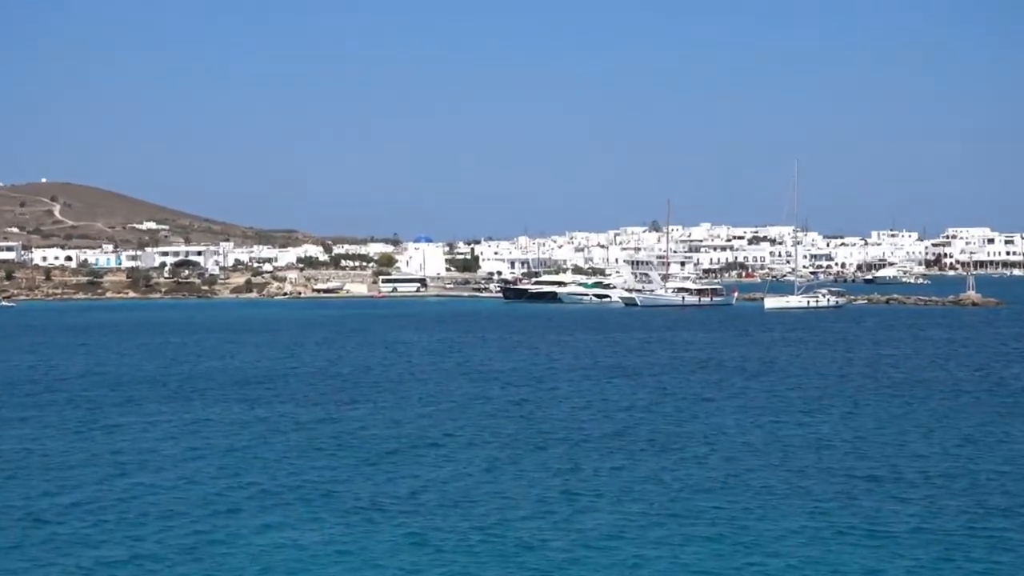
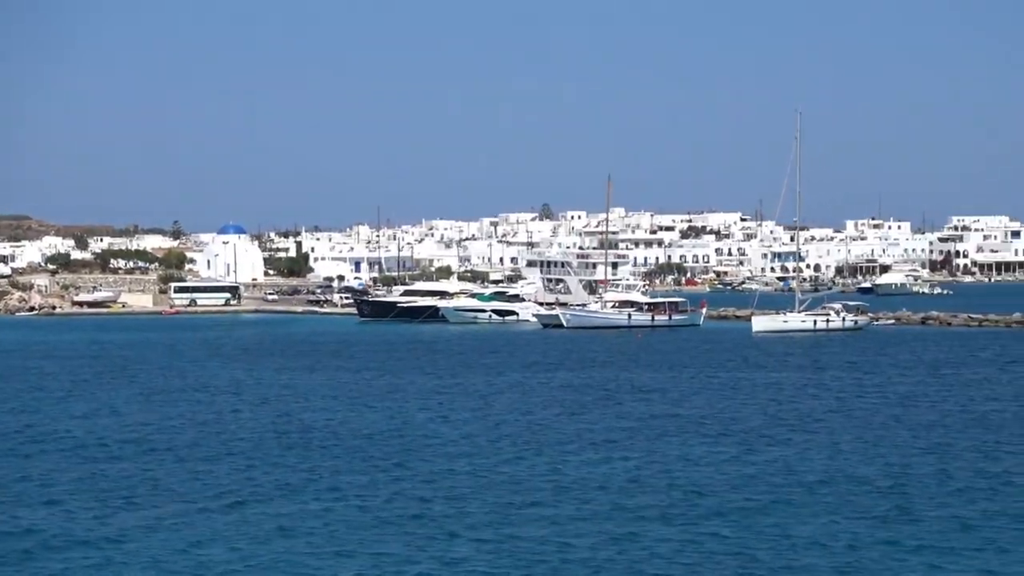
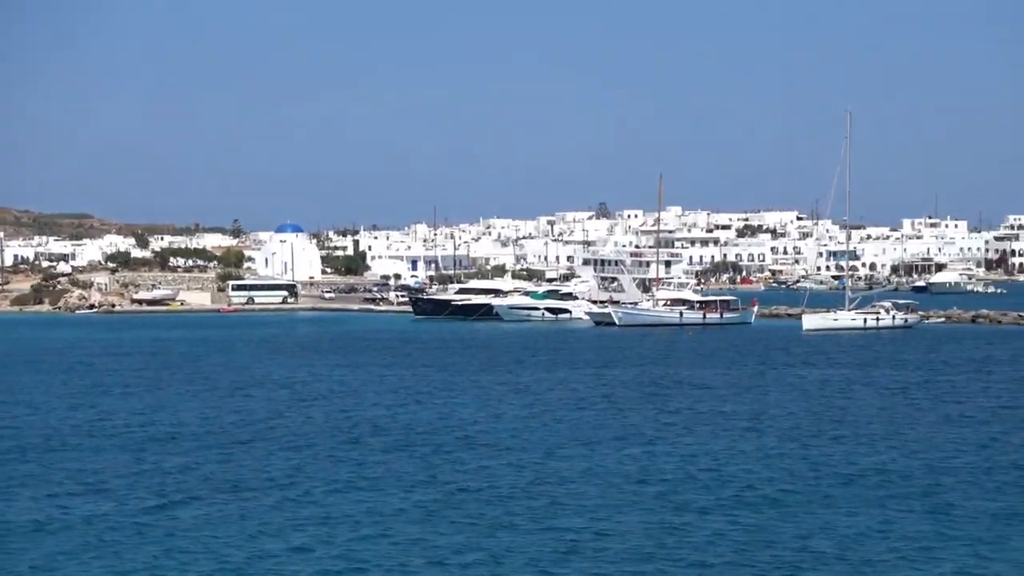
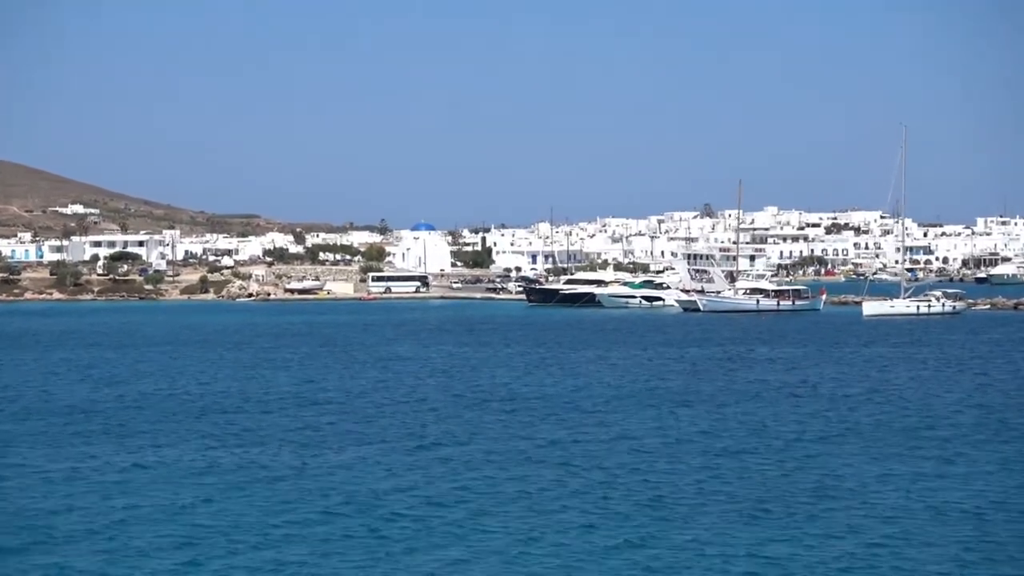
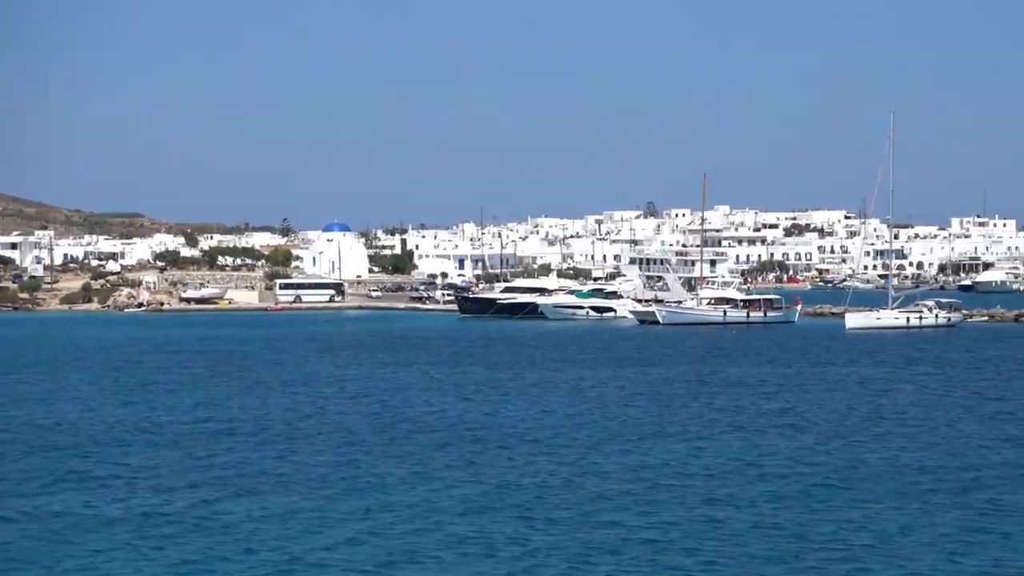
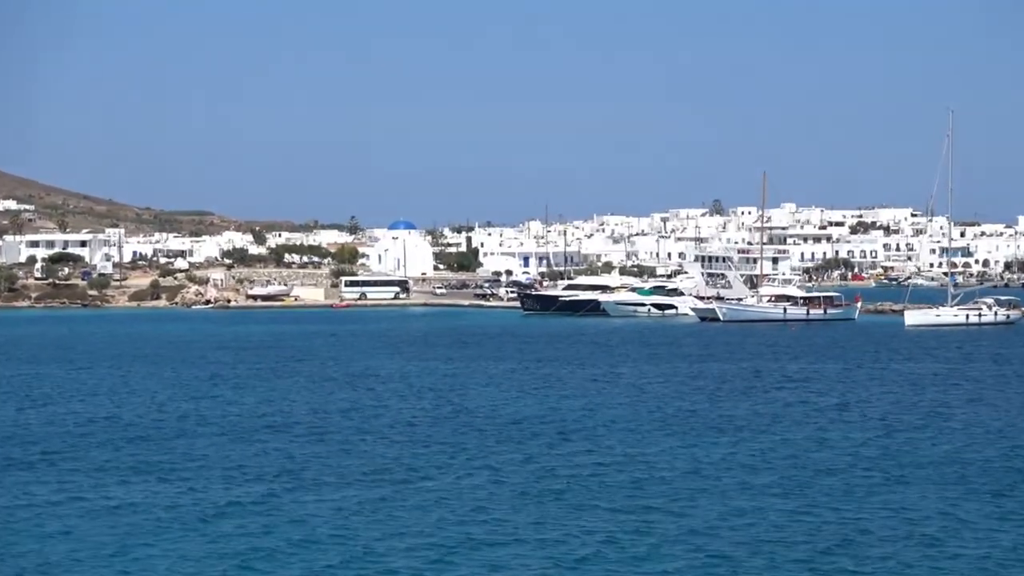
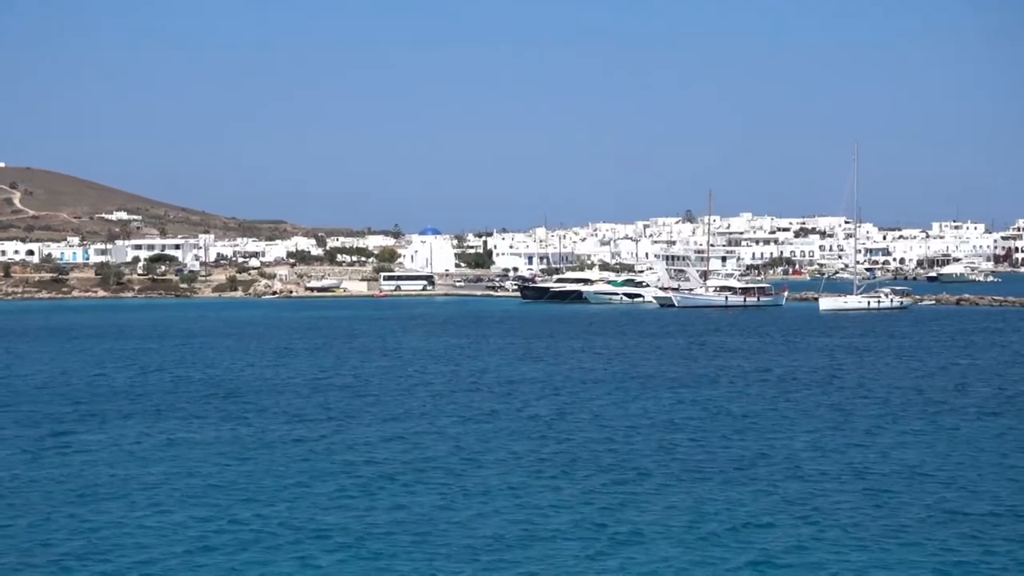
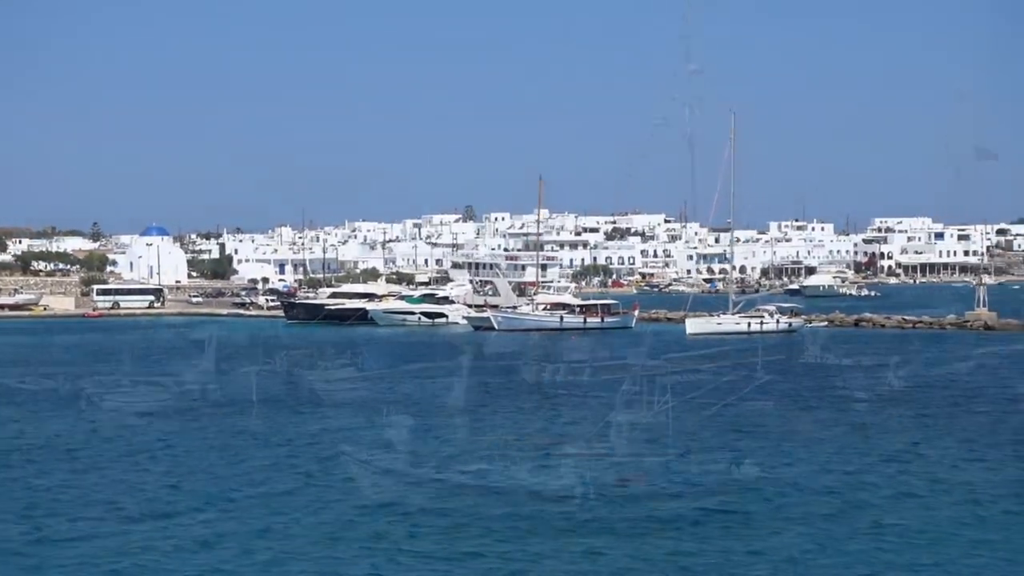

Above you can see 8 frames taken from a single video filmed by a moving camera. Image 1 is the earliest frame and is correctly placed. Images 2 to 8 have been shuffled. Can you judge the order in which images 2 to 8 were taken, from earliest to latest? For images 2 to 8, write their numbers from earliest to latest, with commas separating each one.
7, 4, 6, 5, 3, 2, 8
